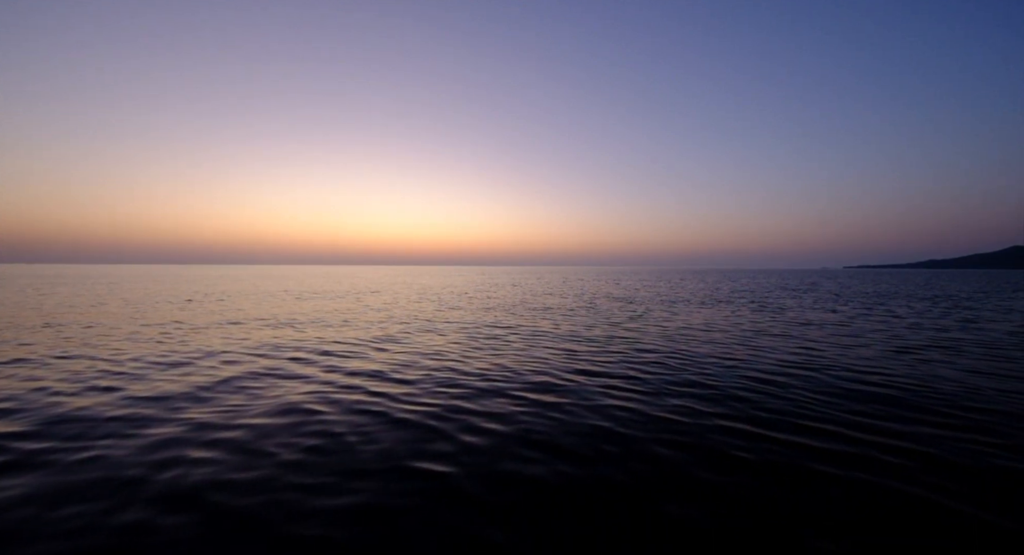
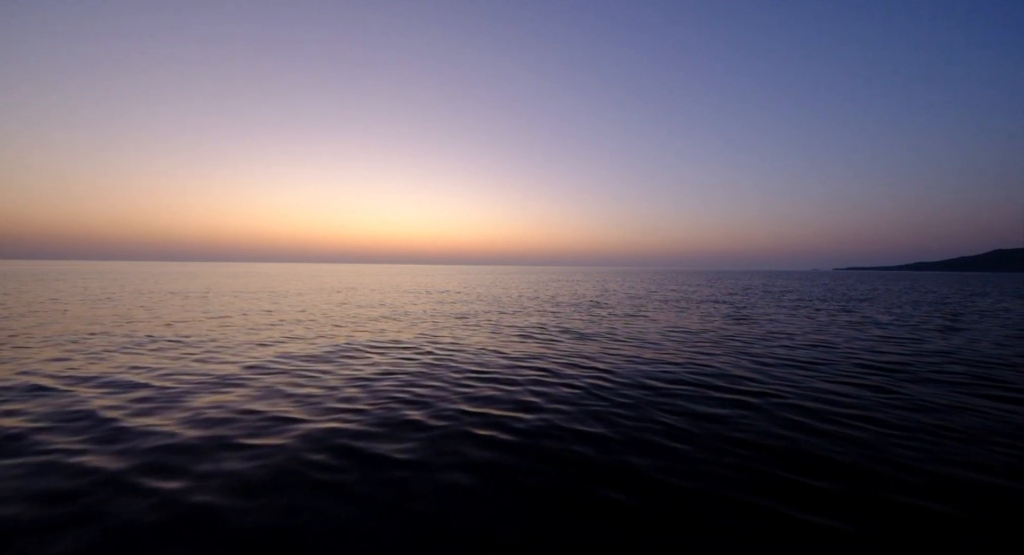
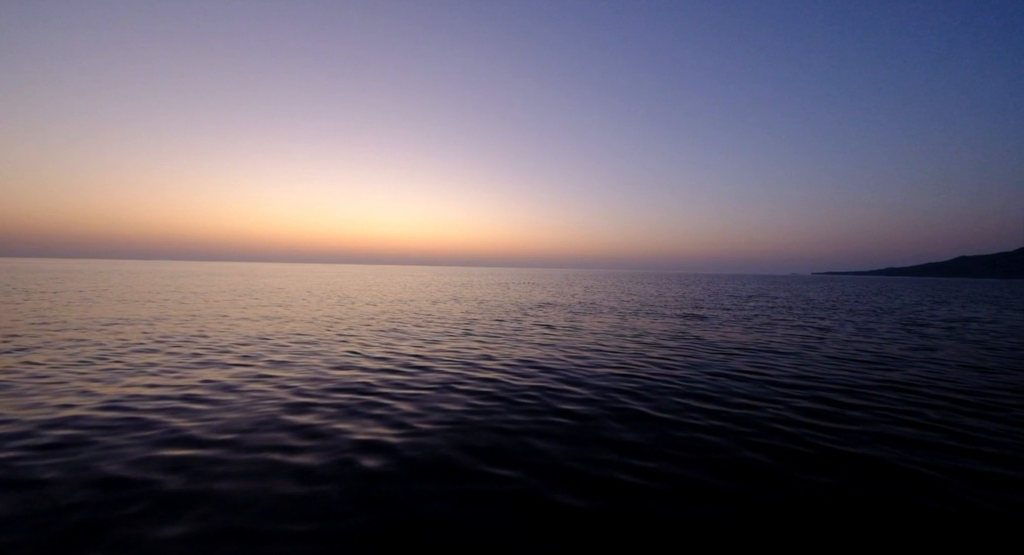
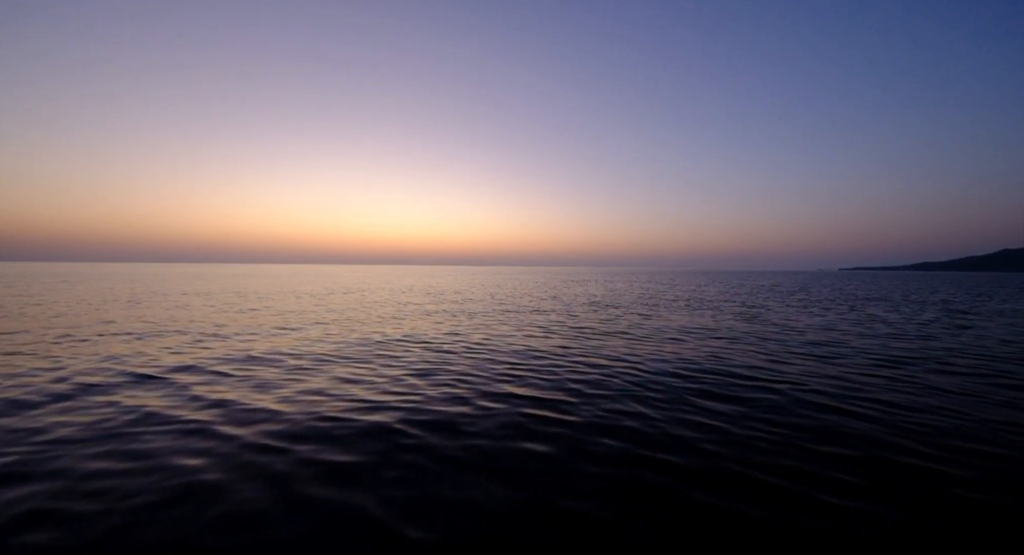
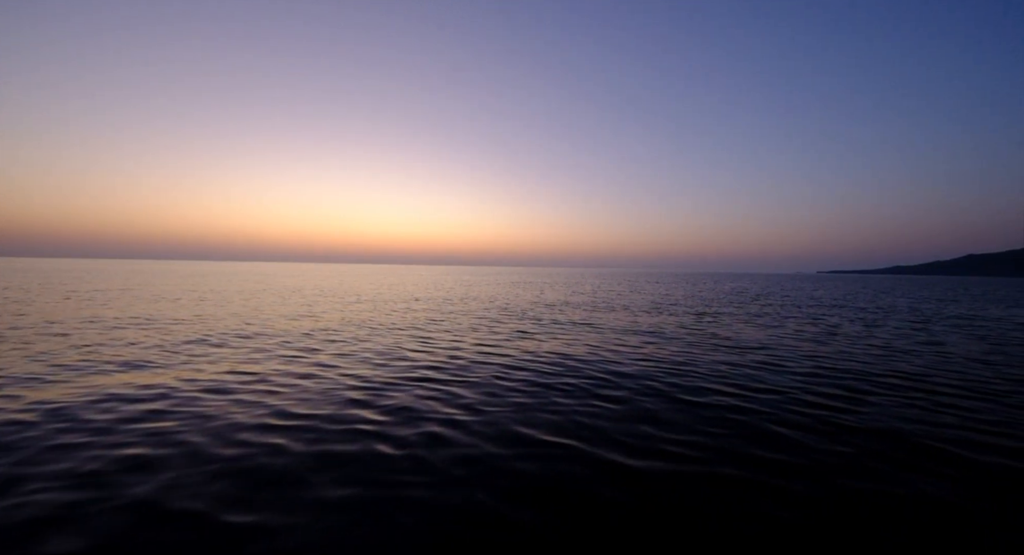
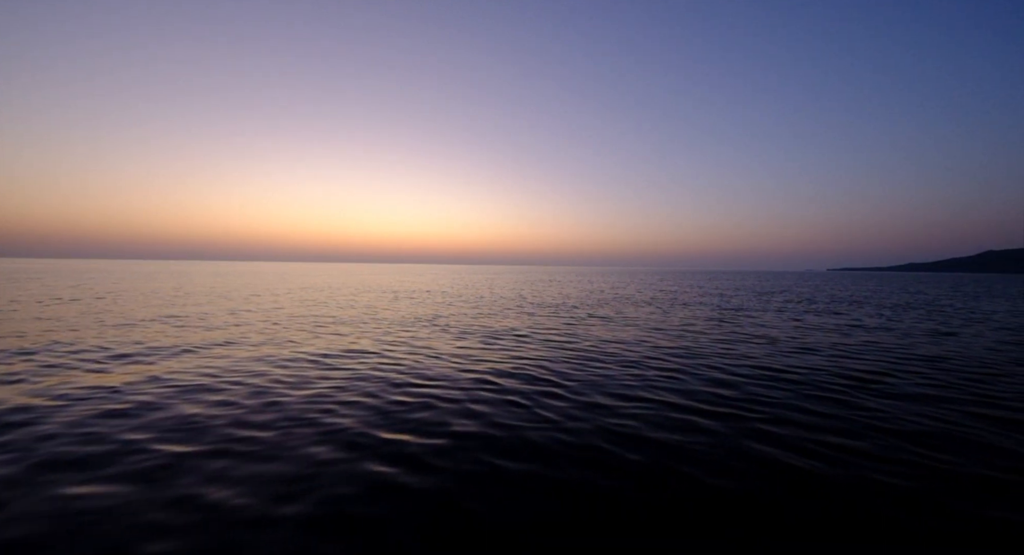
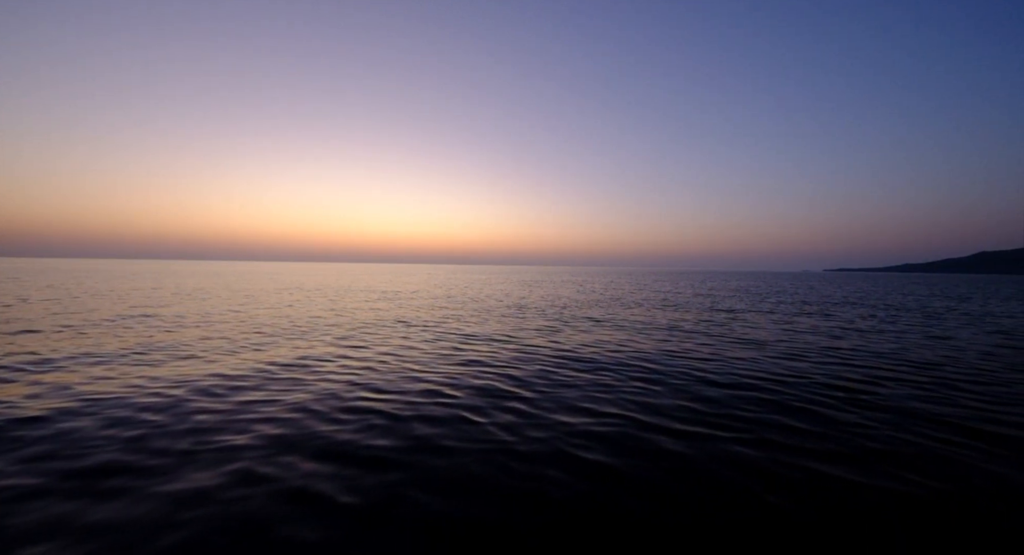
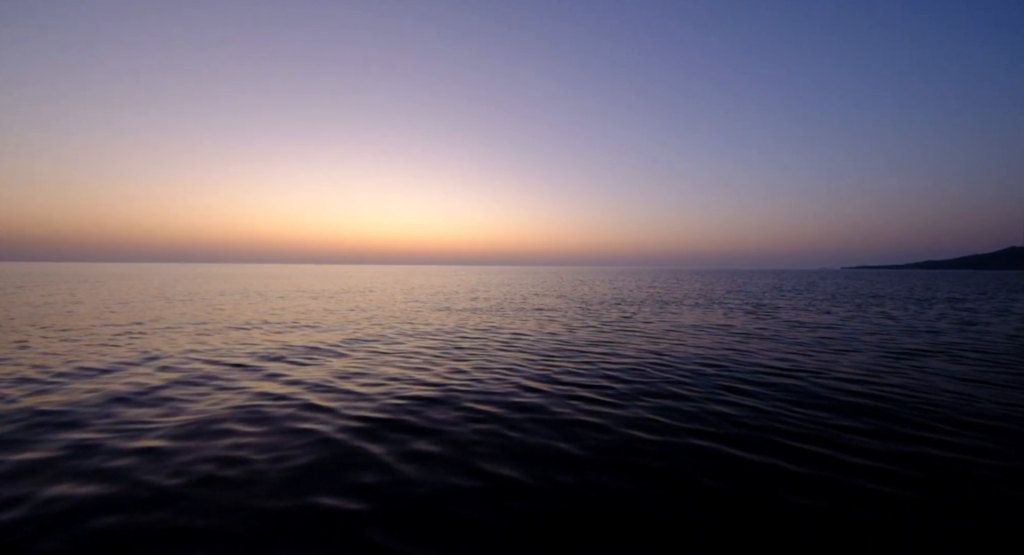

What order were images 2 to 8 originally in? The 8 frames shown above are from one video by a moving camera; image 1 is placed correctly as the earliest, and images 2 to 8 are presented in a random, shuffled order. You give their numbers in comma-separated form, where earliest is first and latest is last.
8, 4, 2, 6, 7, 5, 3
